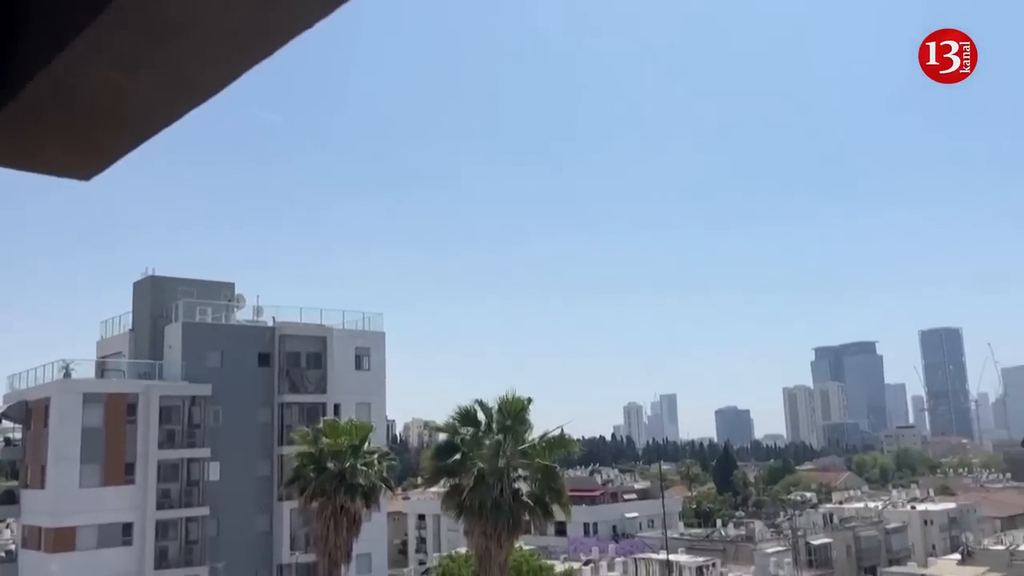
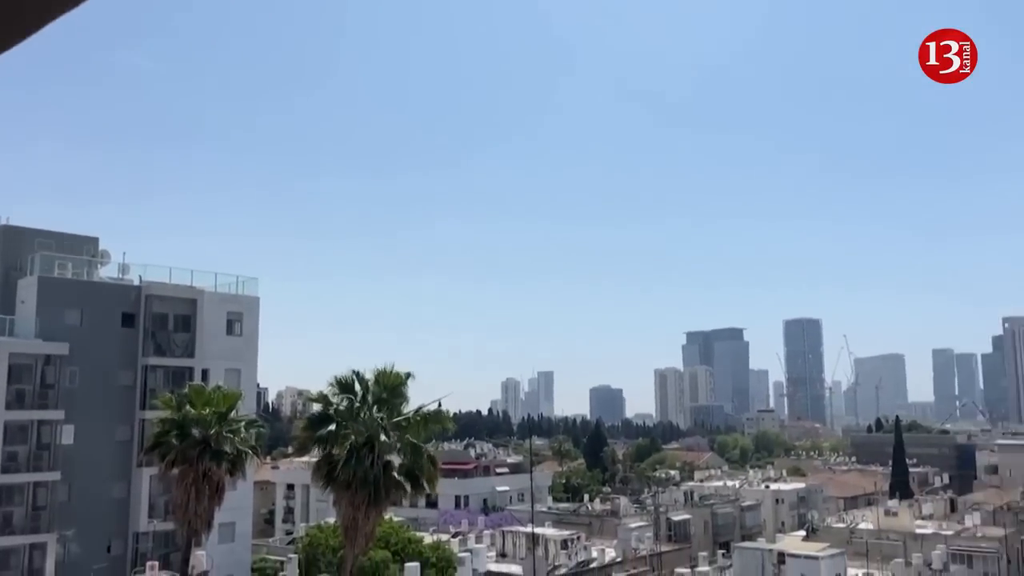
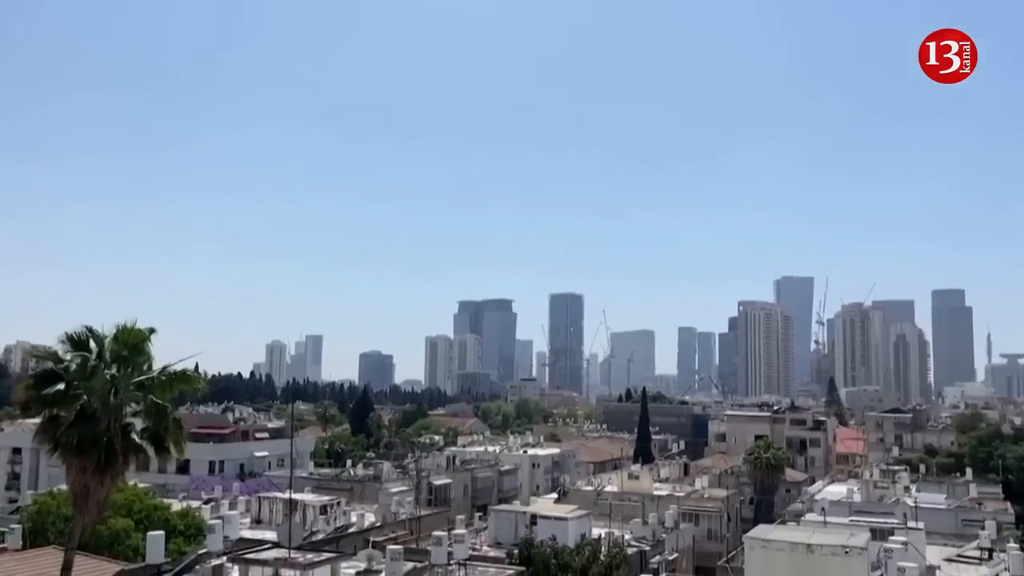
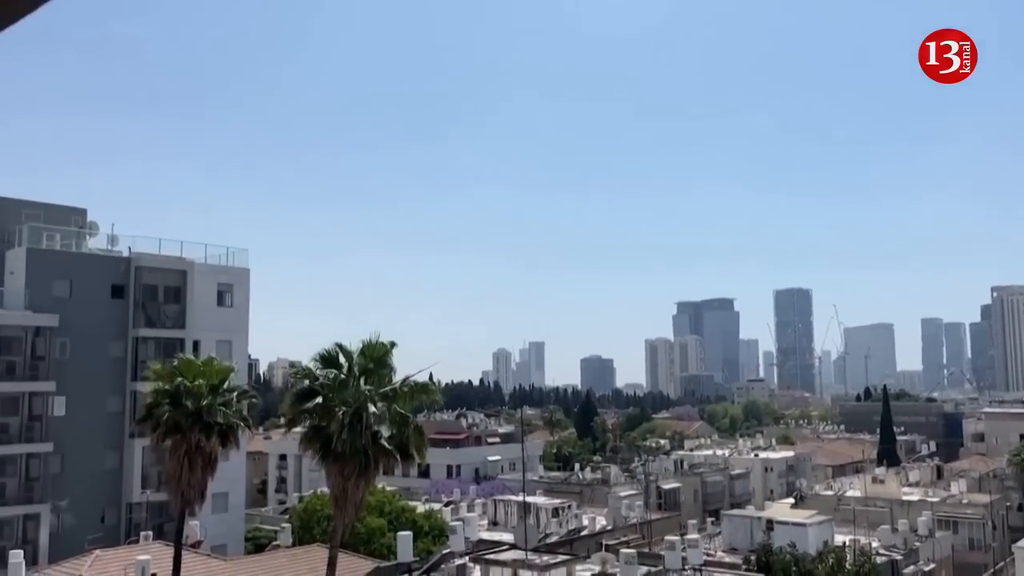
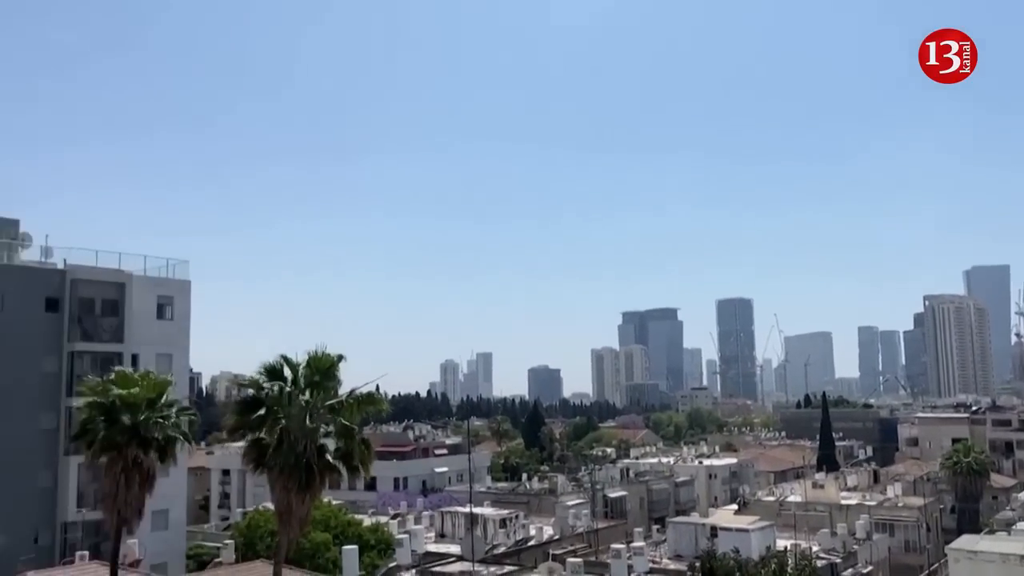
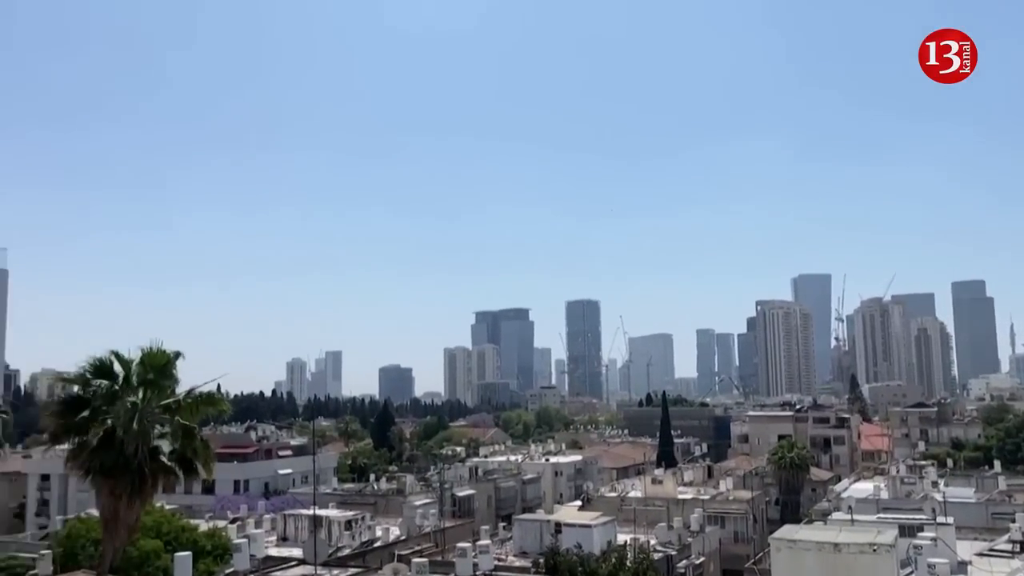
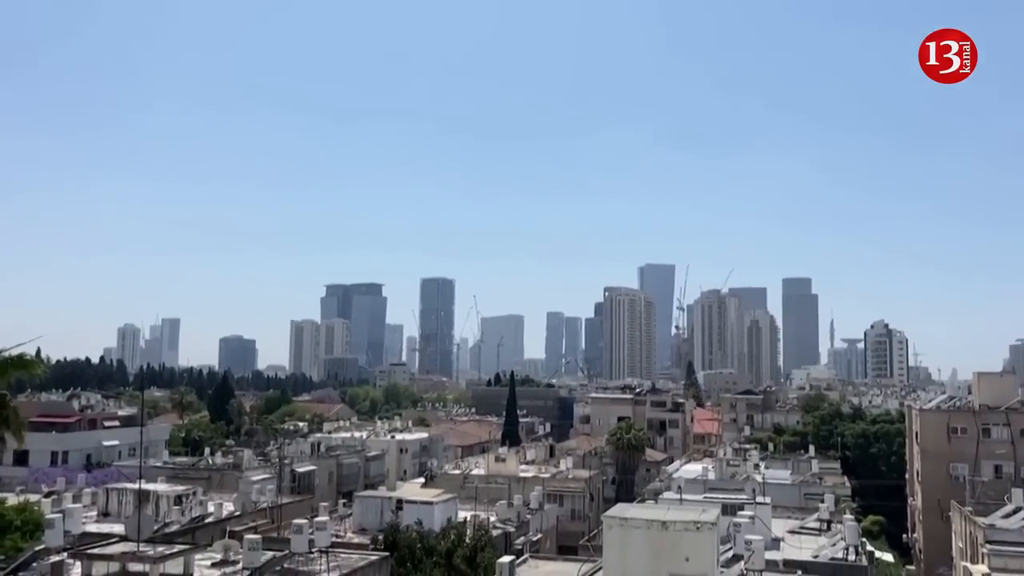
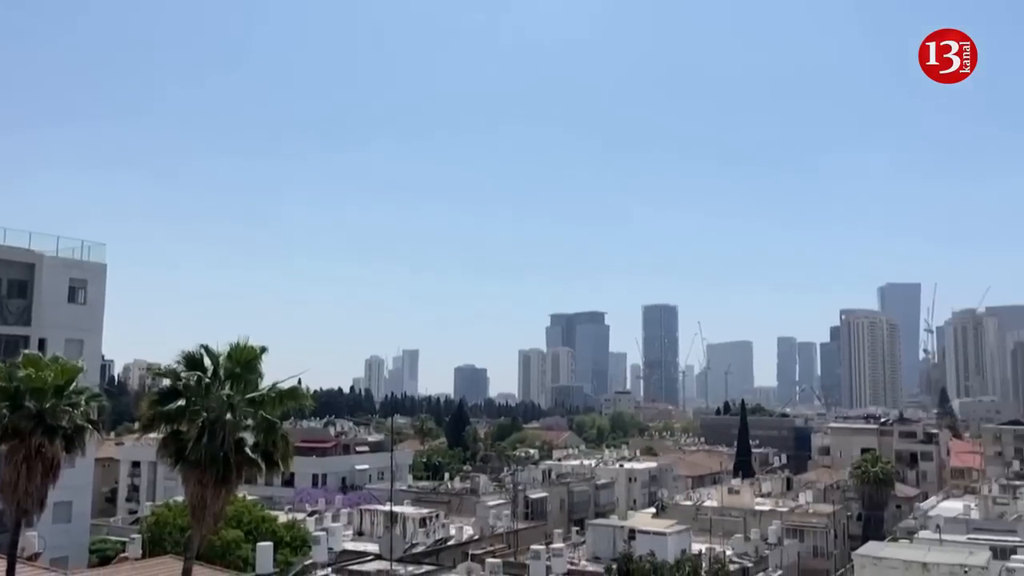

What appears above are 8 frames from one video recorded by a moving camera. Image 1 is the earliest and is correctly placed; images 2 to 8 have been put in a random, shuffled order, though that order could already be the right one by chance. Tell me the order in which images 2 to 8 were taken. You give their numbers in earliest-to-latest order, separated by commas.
2, 8, 3, 7, 6, 5, 4
